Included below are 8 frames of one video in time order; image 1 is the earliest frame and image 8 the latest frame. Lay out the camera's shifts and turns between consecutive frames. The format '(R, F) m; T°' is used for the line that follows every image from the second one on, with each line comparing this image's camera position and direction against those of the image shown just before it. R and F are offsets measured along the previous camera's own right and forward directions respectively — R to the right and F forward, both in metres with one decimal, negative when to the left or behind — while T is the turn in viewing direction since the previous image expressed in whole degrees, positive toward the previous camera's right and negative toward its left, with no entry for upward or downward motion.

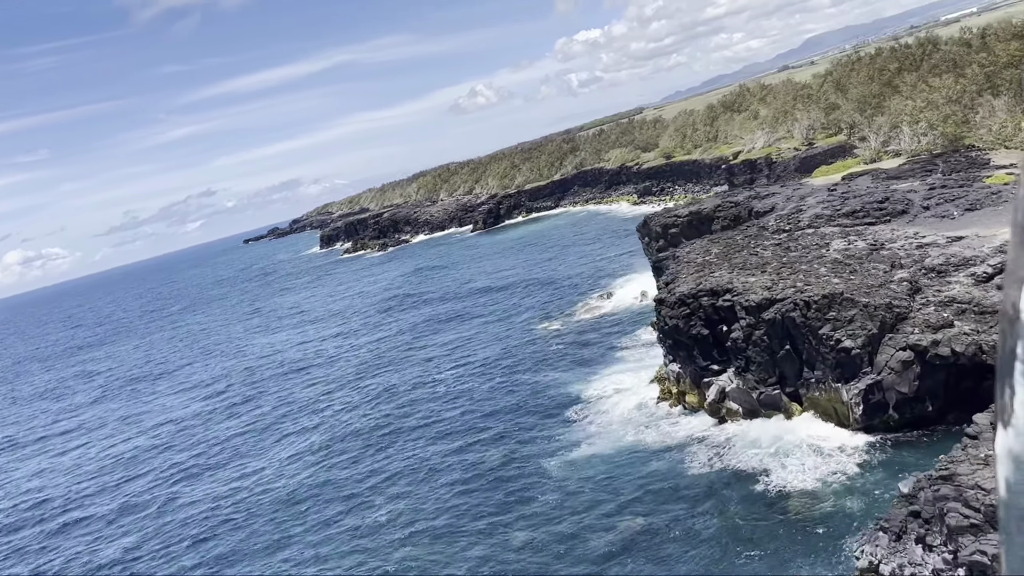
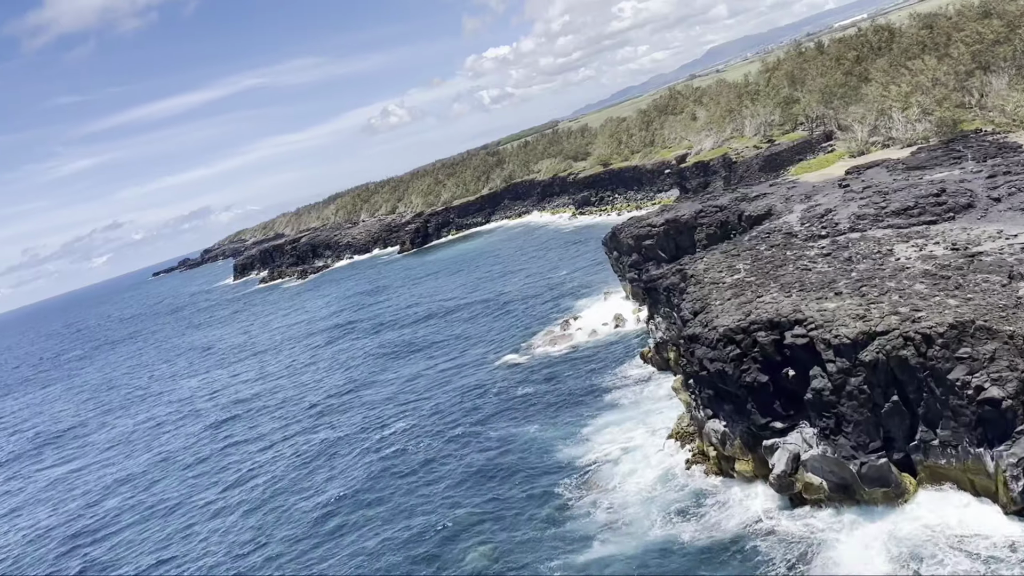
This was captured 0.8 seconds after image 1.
(-1.4, +7.5) m; +5°
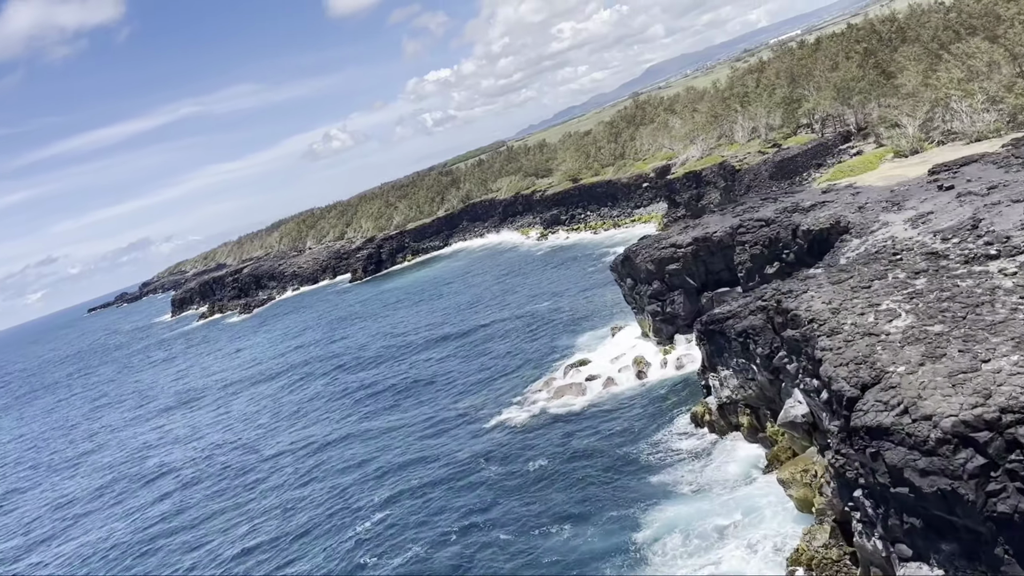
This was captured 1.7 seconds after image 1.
(-1.8, +8.5) m; +3°
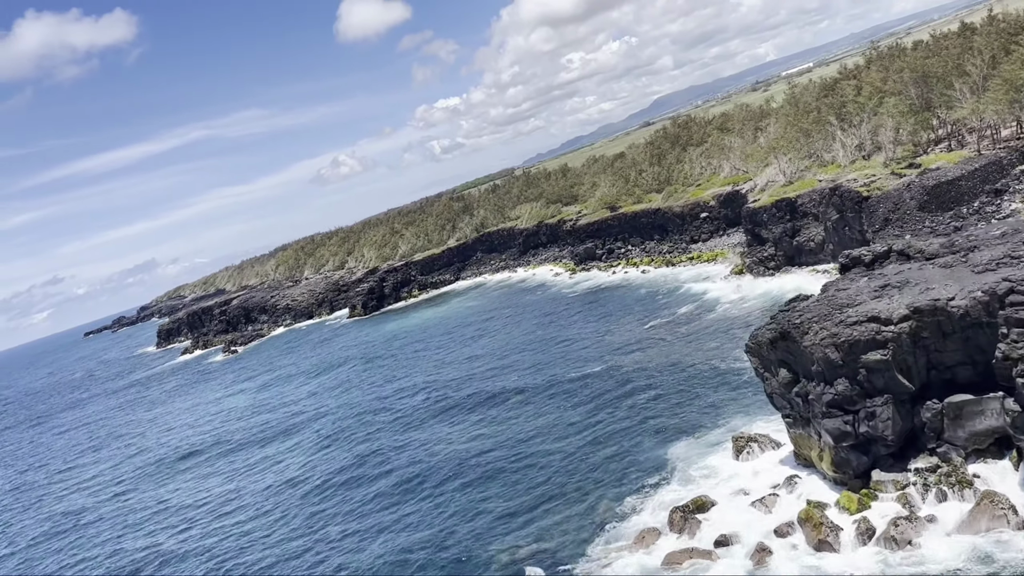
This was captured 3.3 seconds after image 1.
(-1.9, +14.3) m; 0°
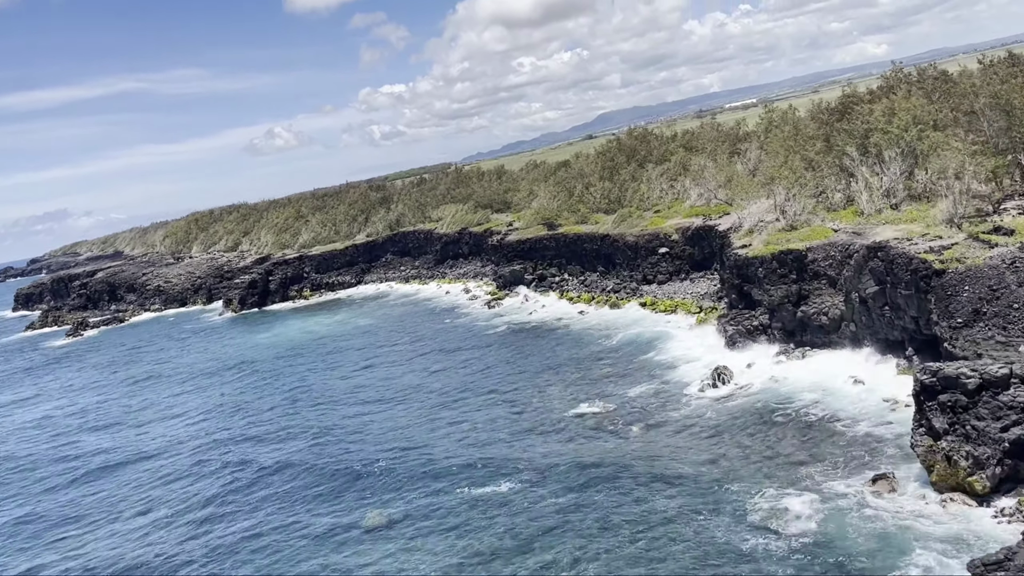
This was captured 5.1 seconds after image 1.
(+1.3, +14.8) m; +5°
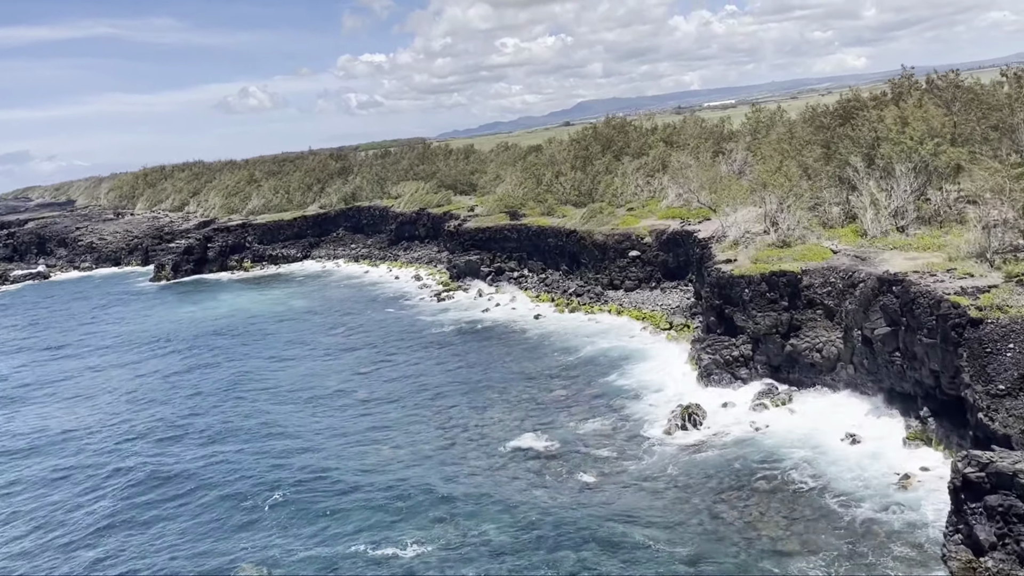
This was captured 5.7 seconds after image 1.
(+0.8, +5.6) m; +2°
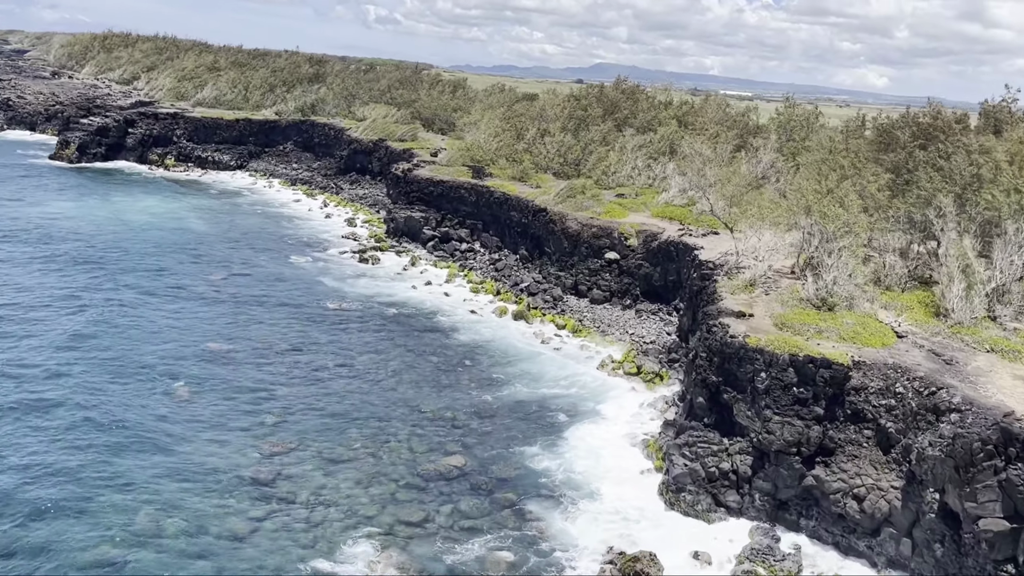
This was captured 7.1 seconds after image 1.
(+1.7, +11.1) m; +2°
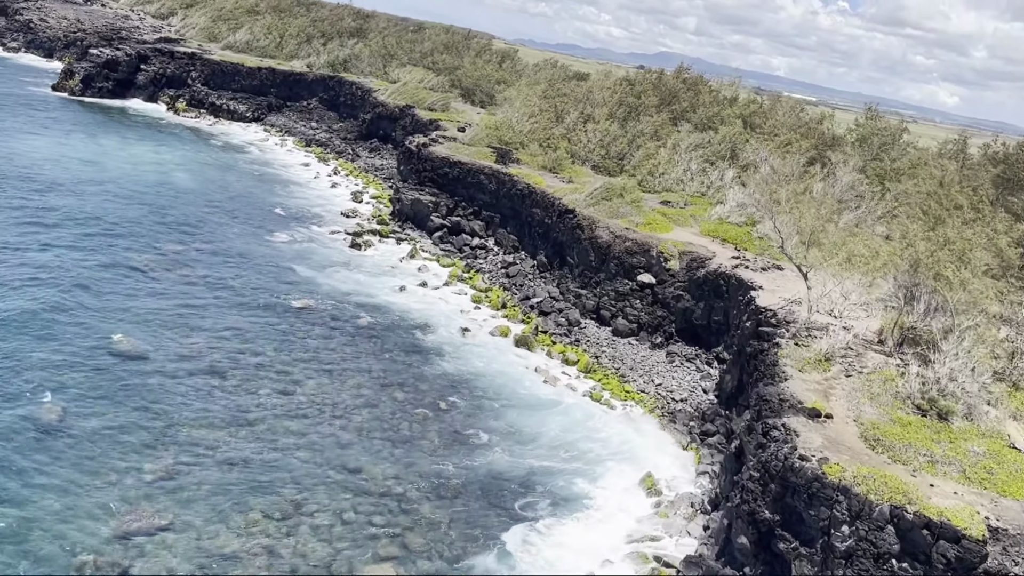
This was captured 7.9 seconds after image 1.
(+0.9, +6.6) m; -2°
